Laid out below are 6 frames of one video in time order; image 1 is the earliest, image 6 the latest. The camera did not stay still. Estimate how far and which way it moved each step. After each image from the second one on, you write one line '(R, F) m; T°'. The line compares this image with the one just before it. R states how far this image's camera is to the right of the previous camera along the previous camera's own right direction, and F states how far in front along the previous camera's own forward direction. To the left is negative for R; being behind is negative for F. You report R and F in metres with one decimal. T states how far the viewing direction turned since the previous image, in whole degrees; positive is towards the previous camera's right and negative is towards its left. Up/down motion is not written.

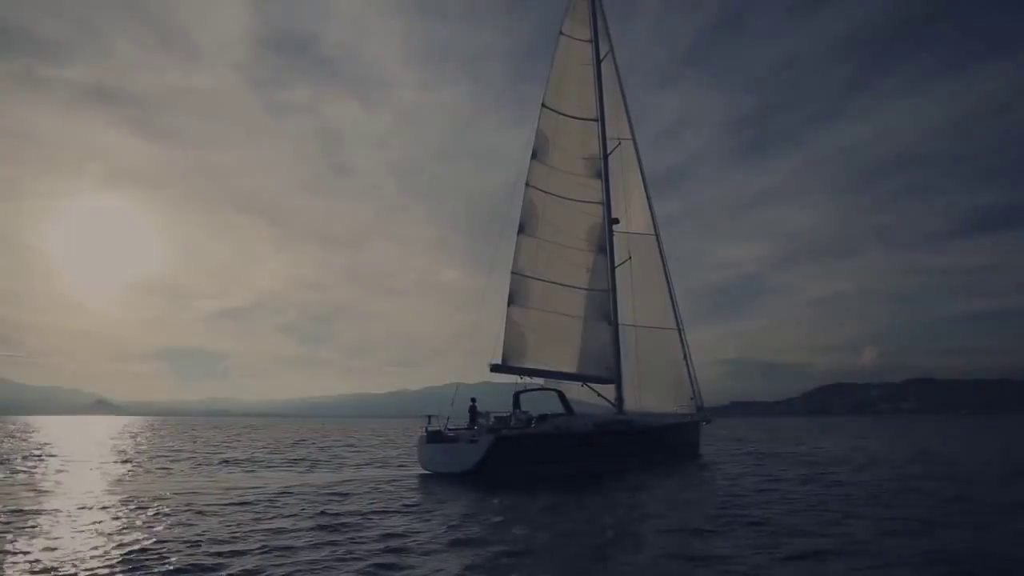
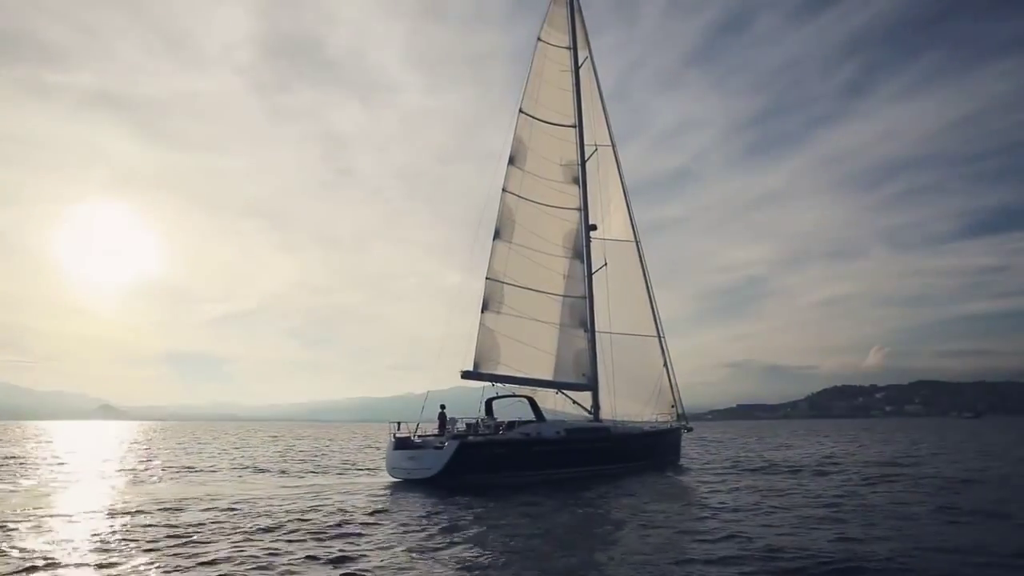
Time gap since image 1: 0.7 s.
(+1.0, -0.1) m; 0°
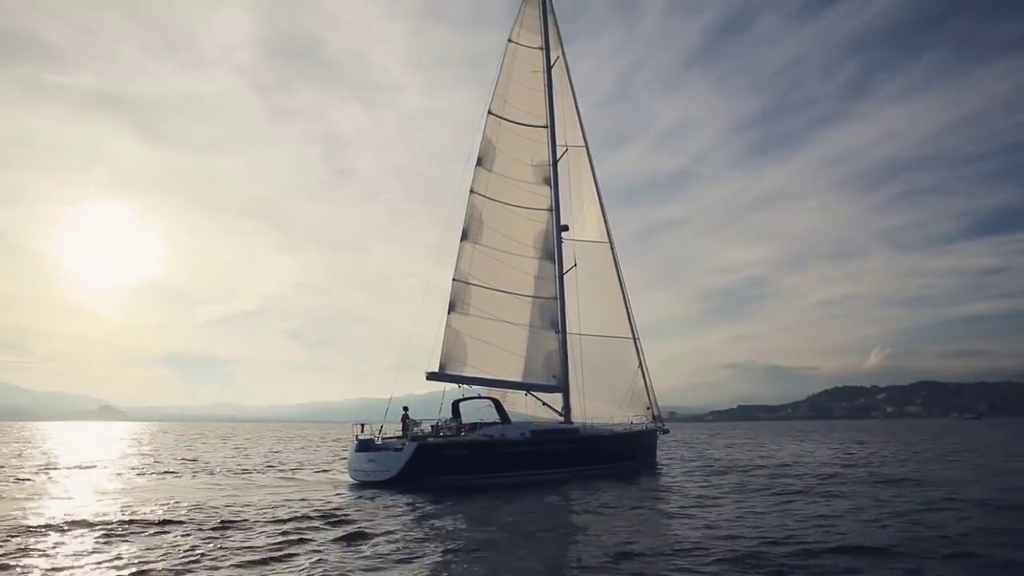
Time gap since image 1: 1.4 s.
(+1.1, +0.2) m; 0°
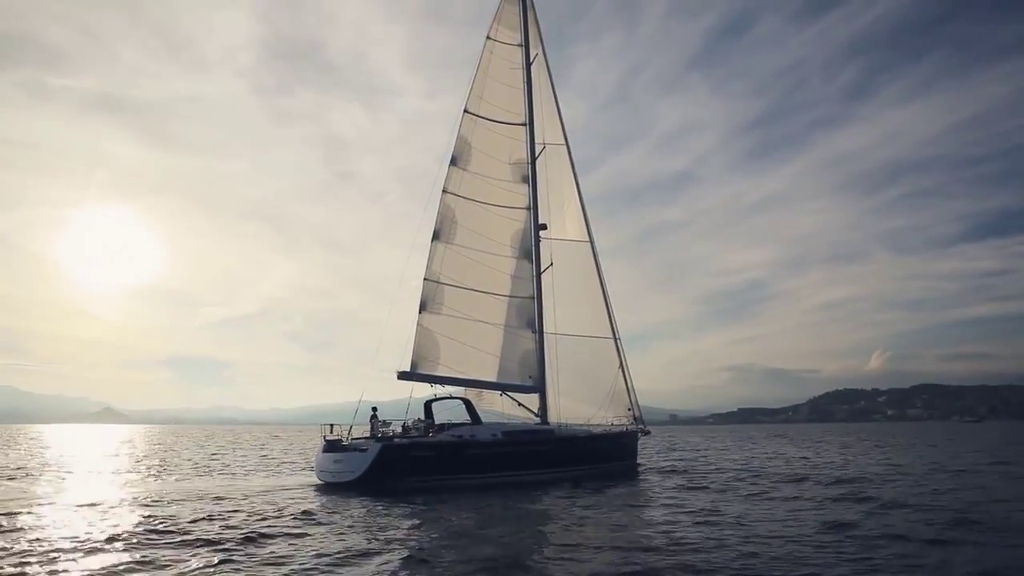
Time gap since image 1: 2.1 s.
(+0.9, +0.3) m; 0°
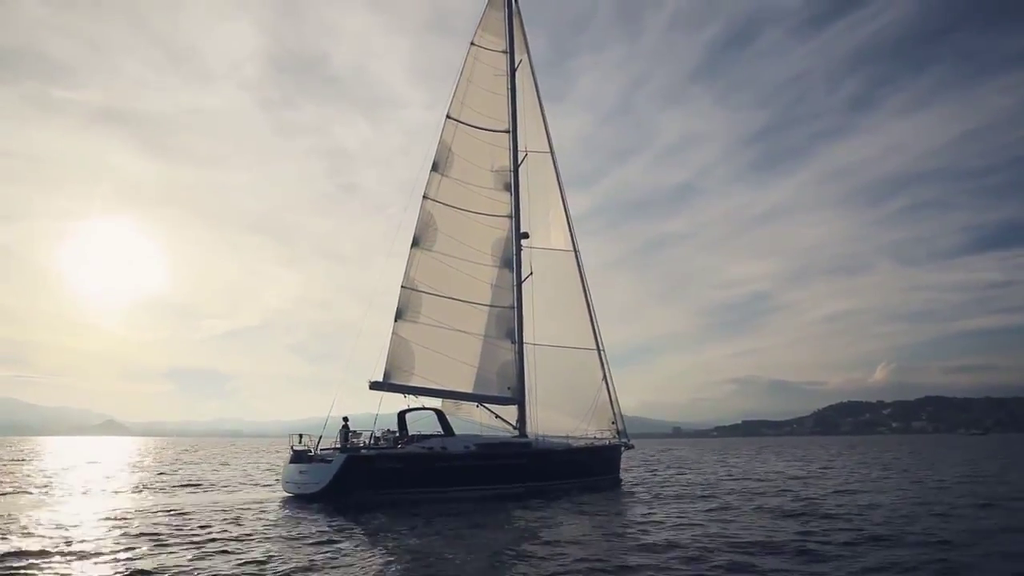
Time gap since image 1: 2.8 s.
(+0.8, +0.5) m; 0°
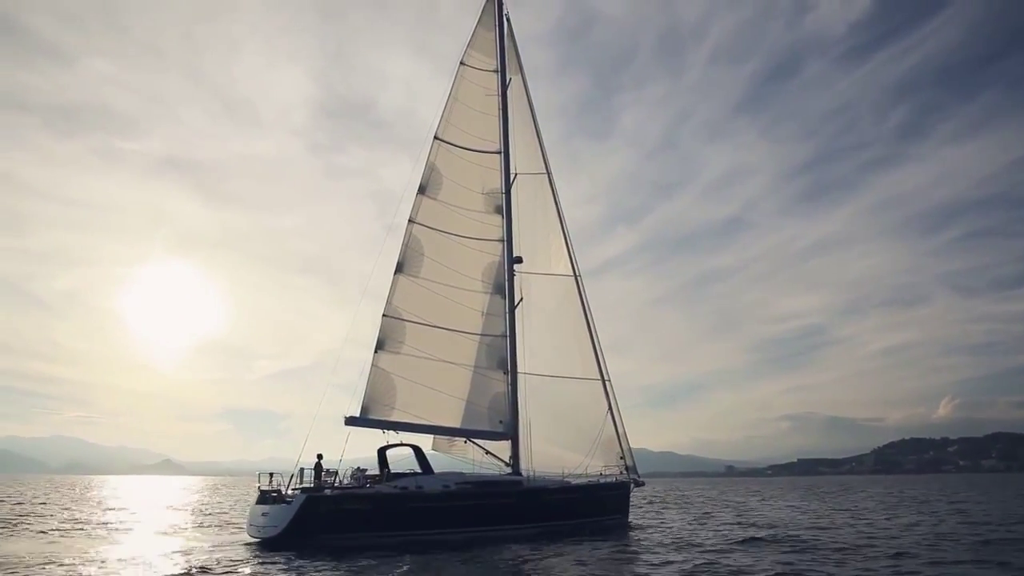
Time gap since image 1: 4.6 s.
(+1.8, +1.4) m; -4°
